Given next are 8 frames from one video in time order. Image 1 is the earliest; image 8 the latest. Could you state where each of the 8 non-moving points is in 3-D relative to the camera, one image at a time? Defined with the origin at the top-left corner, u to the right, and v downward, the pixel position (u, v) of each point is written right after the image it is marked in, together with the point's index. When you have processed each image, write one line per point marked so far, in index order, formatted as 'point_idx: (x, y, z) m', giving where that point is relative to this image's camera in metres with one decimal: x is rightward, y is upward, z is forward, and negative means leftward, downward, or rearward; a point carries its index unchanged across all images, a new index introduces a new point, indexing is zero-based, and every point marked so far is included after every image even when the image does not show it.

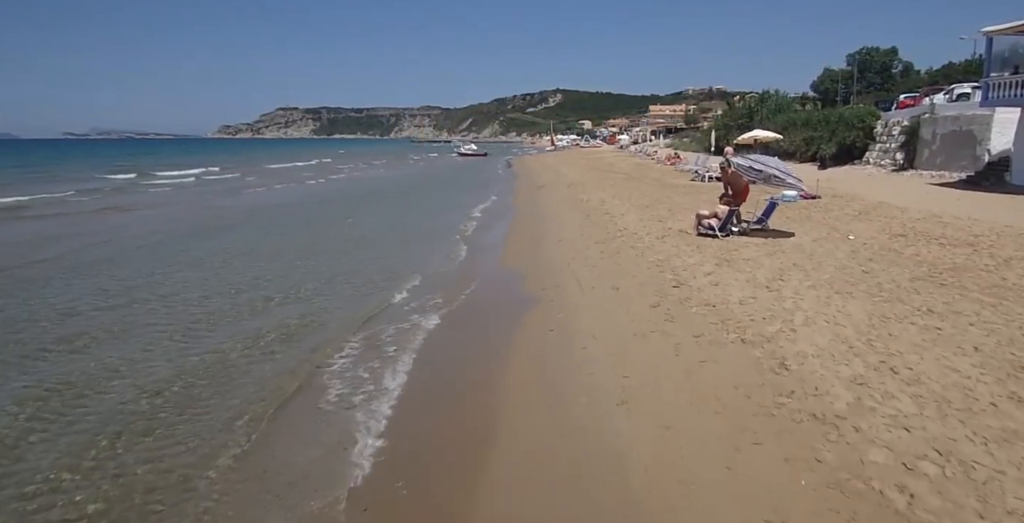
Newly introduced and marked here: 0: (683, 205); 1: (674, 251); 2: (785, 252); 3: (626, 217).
0: (+3.8, +1.3, +13.2) m
1: (+2.1, +0.1, +7.9) m
2: (+3.6, +0.1, +7.9) m
3: (+2.2, +0.8, +11.2) m
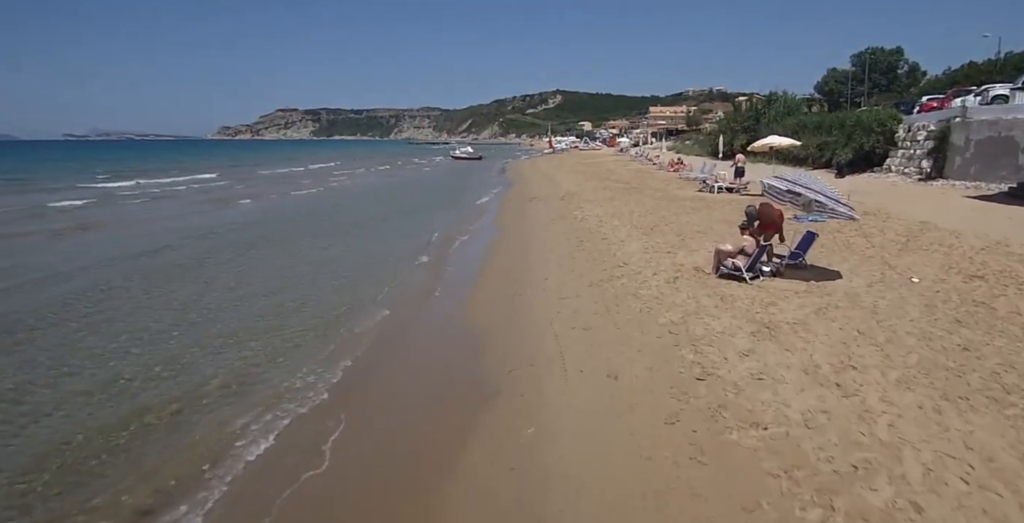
0: (+3.4, +0.7, +11.3) m
1: (+1.8, -0.4, +5.9) m
2: (+3.3, -0.5, +6.0) m
3: (+1.8, +0.3, +9.3) m
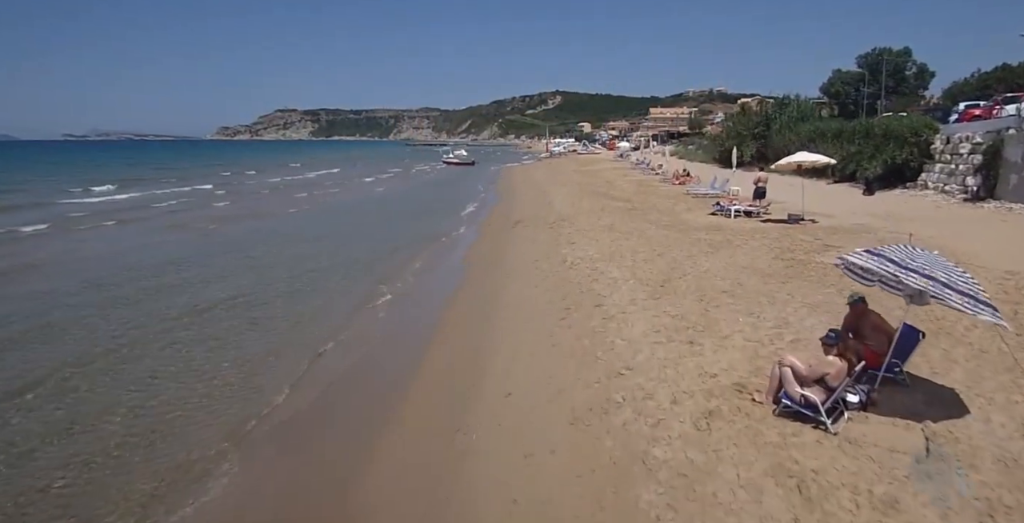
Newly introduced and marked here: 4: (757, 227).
0: (+3.0, -0.3, +8.7) m
1: (+1.3, -1.4, +3.3) m
2: (+2.8, -1.4, +3.3) m
3: (+1.3, -0.7, +6.7) m
4: (+5.5, +0.8, +13.5) m
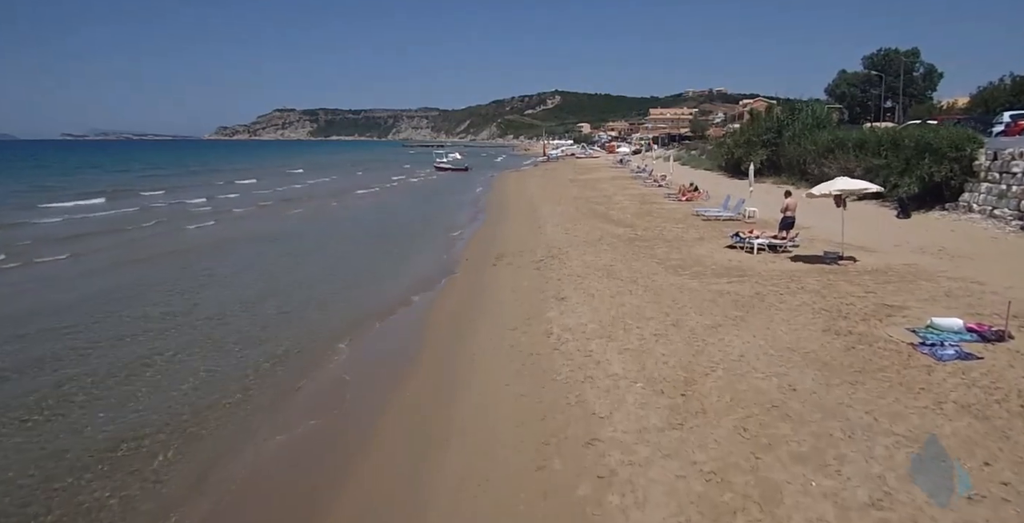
0: (+2.5, -1.2, +6.2) m
1: (+0.9, -2.4, +0.8) m
2: (+2.4, -2.4, +0.9) m
3: (+0.9, -1.6, +4.2) m
4: (+5.1, -0.2, +11.1) m
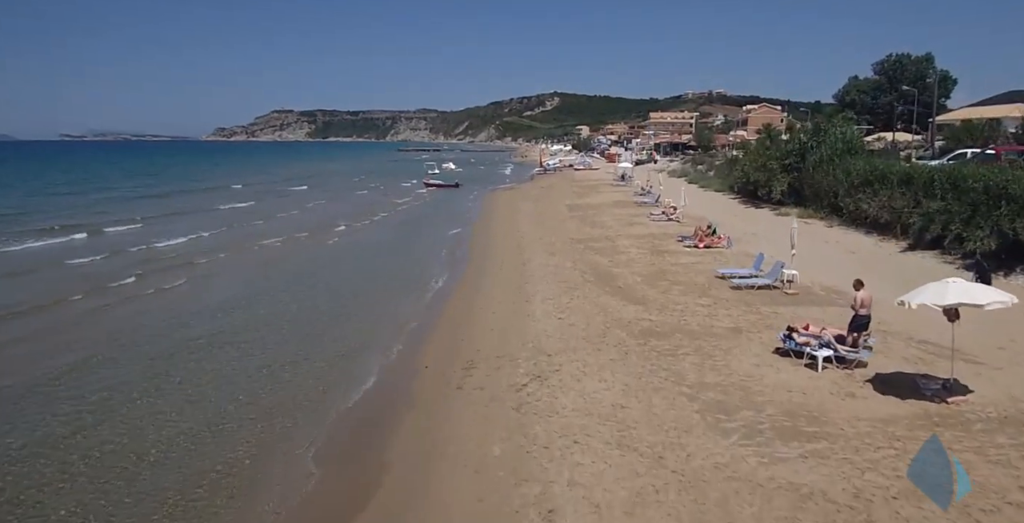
0: (+2.1, -3.1, +2.8) m
1: (+0.5, -4.2, -2.6) m
2: (+2.0, -4.2, -2.6) m
3: (+0.5, -3.5, +0.8) m
4: (+4.7, -2.0, +7.6) m
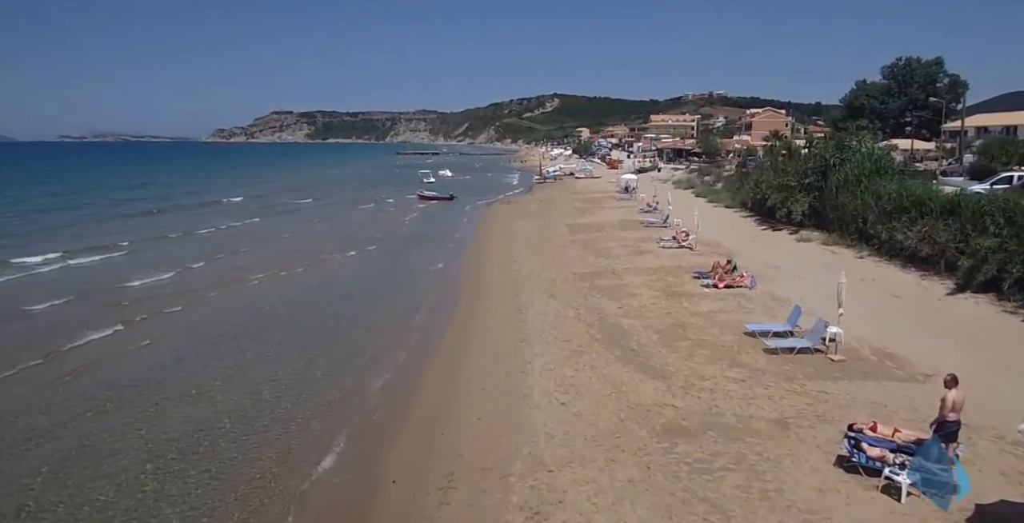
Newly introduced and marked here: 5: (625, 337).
0: (+2.0, -4.3, +0.6) m
1: (+0.4, -5.4, -4.8) m
2: (+1.8, -5.4, -4.8) m
3: (+0.4, -4.7, -1.4) m
4: (+4.6, -3.2, +5.5) m
5: (+2.4, -1.6, +13.0) m
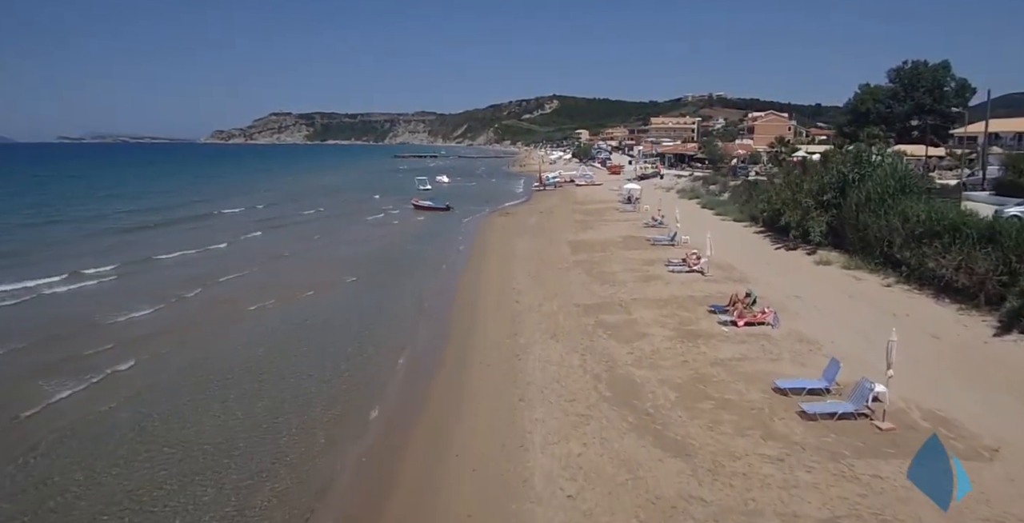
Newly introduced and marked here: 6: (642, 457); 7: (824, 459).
0: (+2.0, -5.1, -1.0) m
1: (+0.3, -6.3, -6.4) m
2: (+1.8, -6.3, -6.4) m
3: (+0.4, -5.6, -3.0) m
4: (+4.6, -4.1, +3.9) m
5: (+2.4, -2.5, +11.4) m
6: (+2.0, -3.0, +9.2) m
7: (+4.8, -3.0, +9.2) m
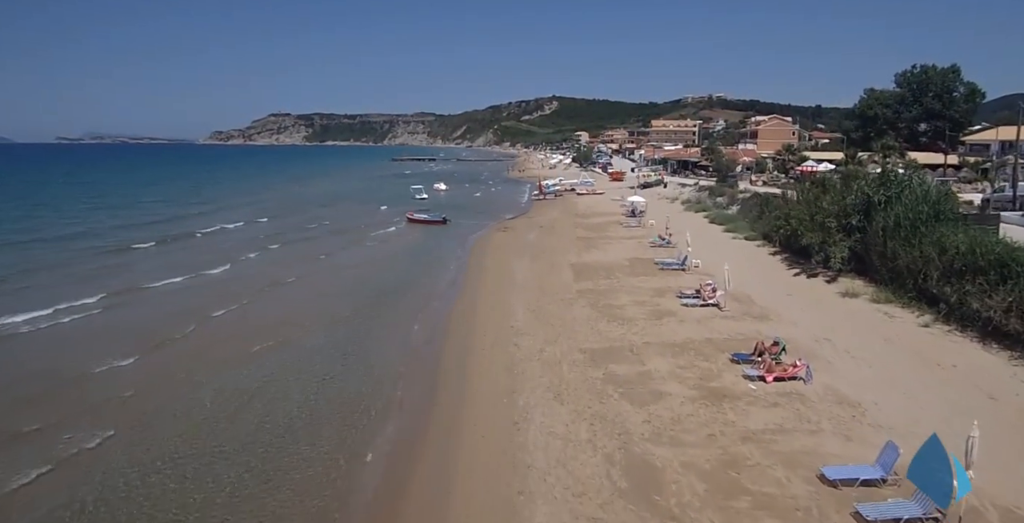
0: (+2.0, -6.2, -2.8) m
1: (+0.3, -7.3, -8.2) m
2: (+1.8, -7.3, -8.1) m
3: (+0.4, -6.6, -4.8) m
4: (+4.5, -5.1, +2.1) m
5: (+2.3, -3.6, +9.6) m
6: (+2.0, -4.0, +7.4) m
7: (+4.8, -4.0, +7.4) m
